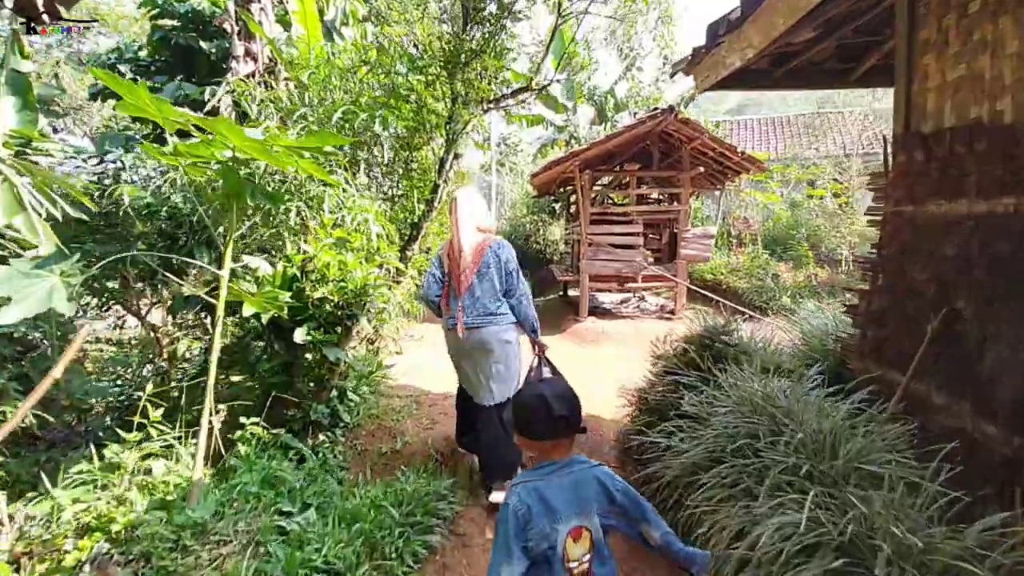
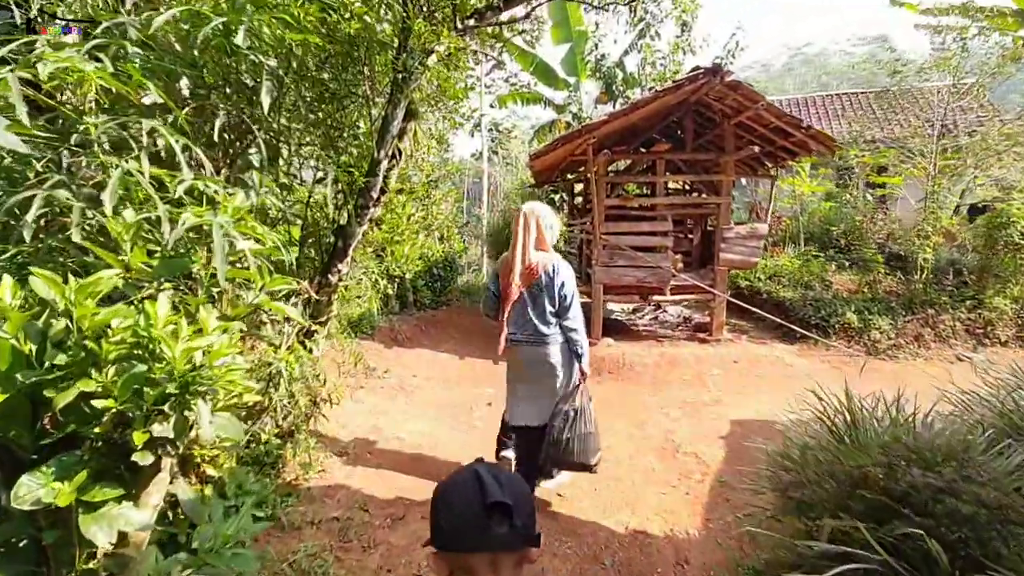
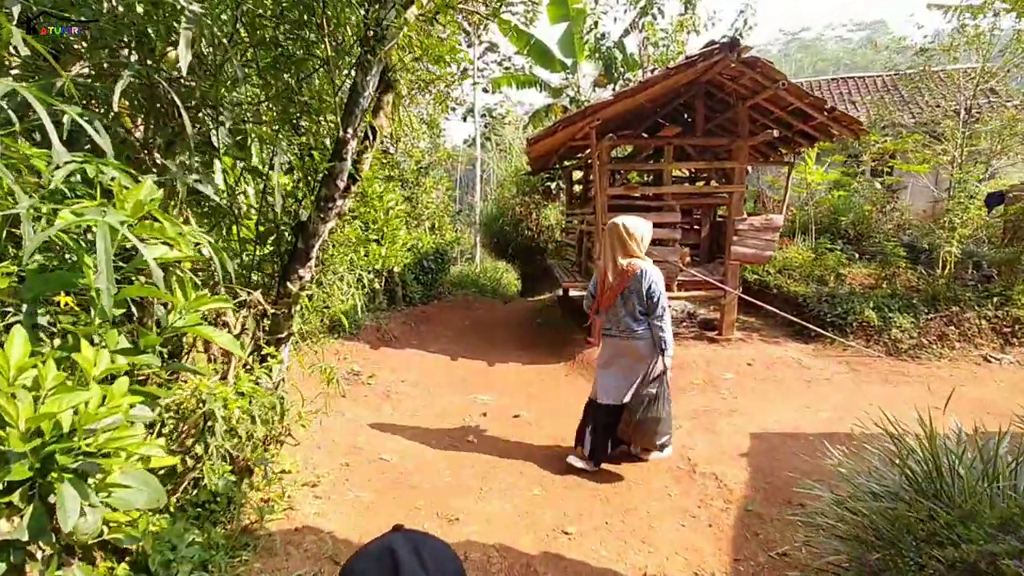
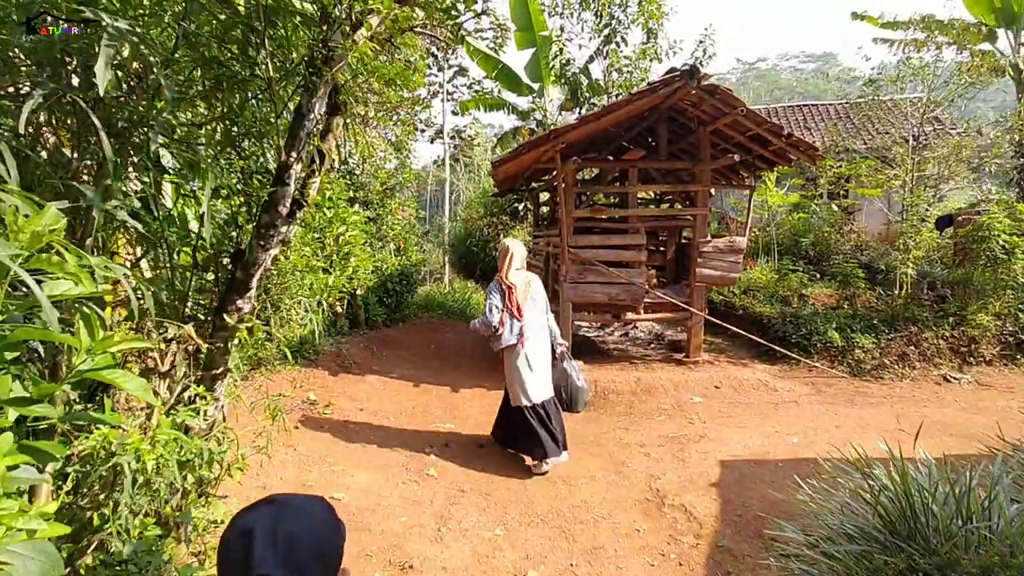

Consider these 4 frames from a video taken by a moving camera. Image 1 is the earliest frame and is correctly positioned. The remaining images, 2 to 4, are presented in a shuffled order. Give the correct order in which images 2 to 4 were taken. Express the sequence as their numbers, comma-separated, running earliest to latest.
2, 3, 4
